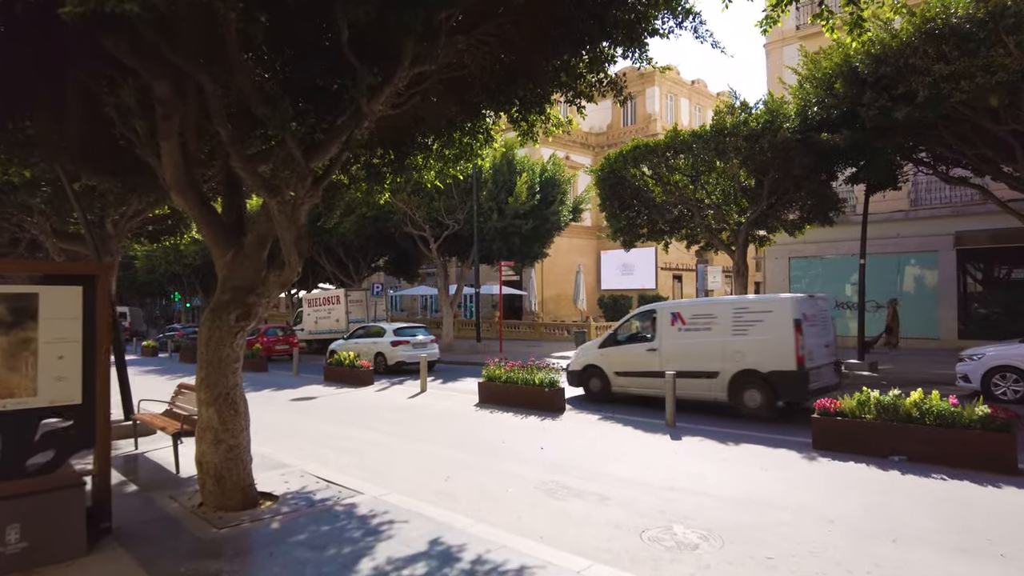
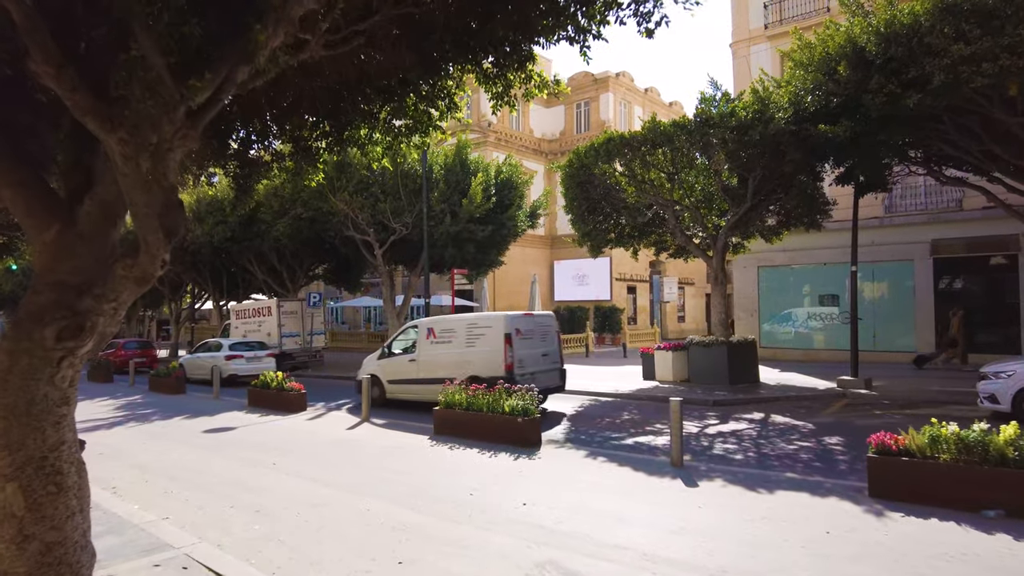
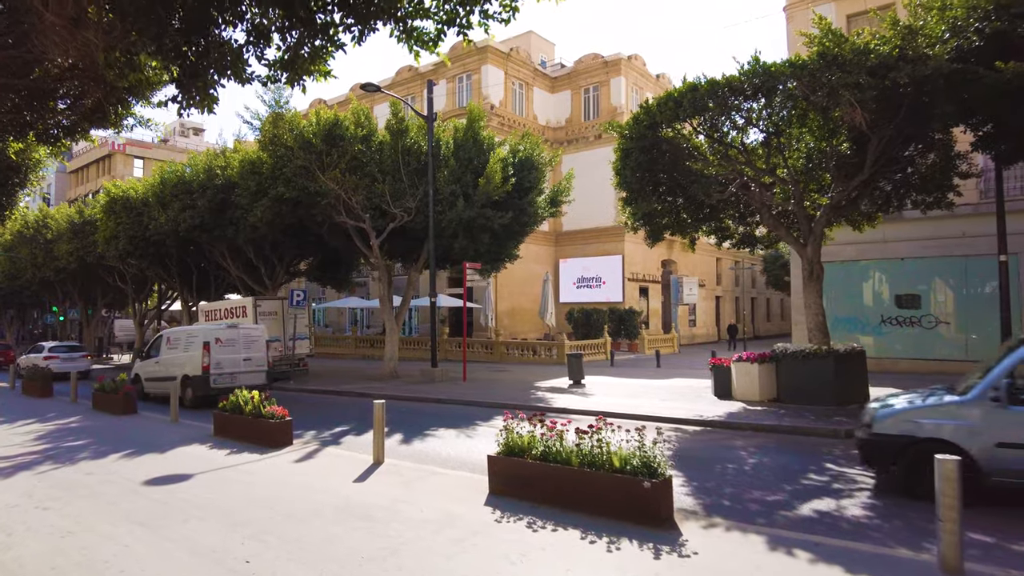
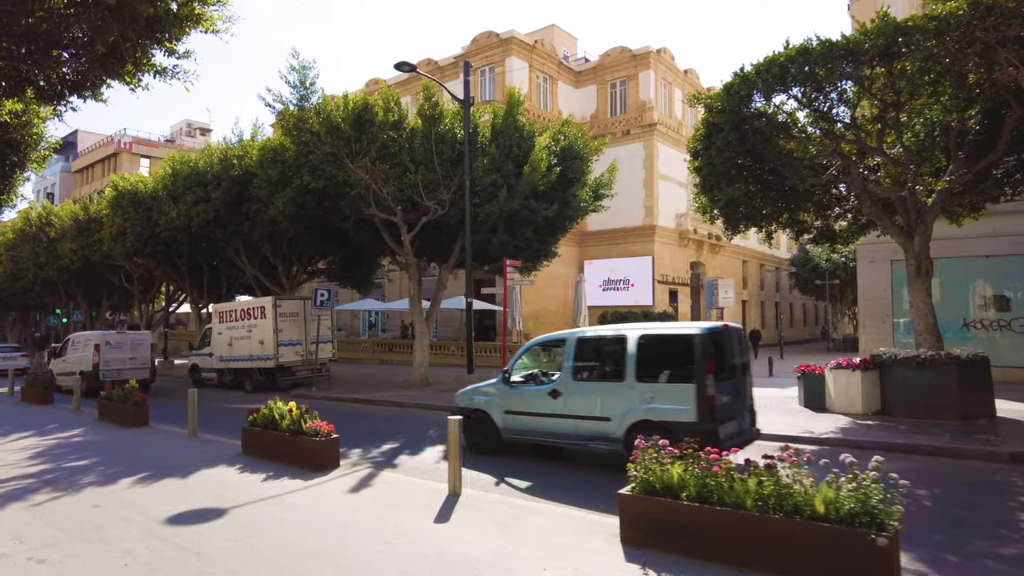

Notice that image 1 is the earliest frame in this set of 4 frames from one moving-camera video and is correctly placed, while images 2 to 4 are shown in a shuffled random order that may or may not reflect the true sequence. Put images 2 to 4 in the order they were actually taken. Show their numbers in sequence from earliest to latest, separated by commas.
2, 3, 4
